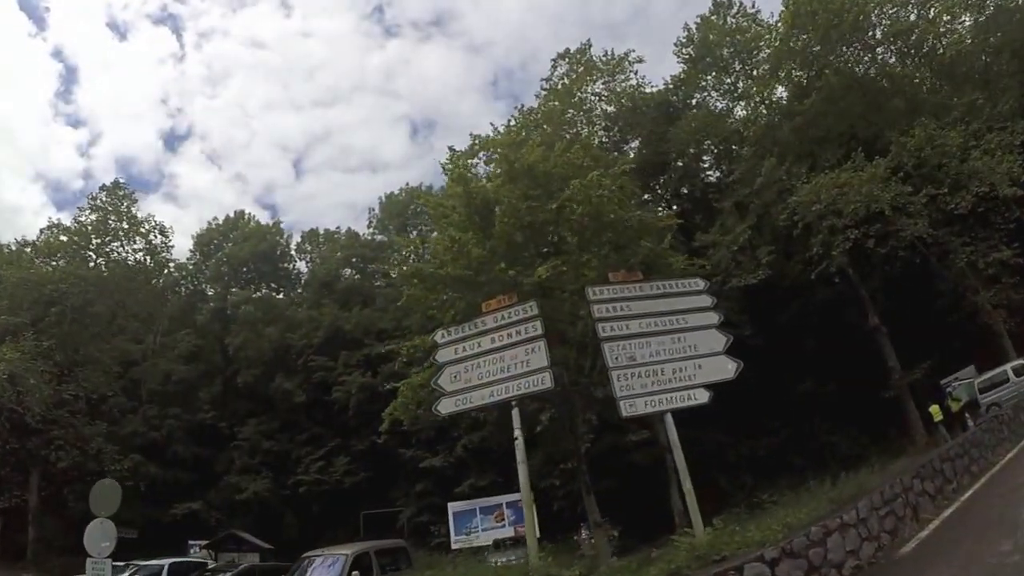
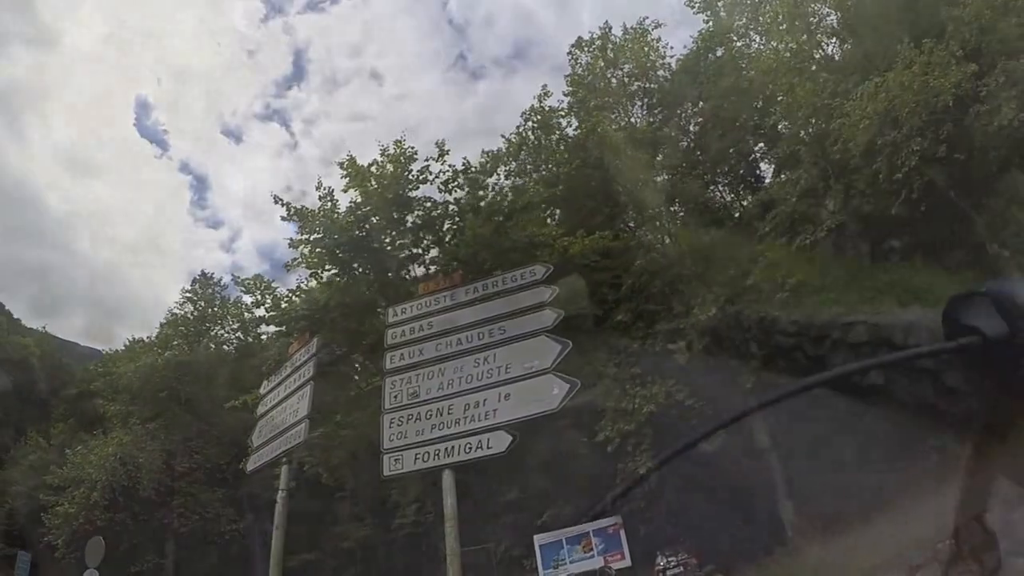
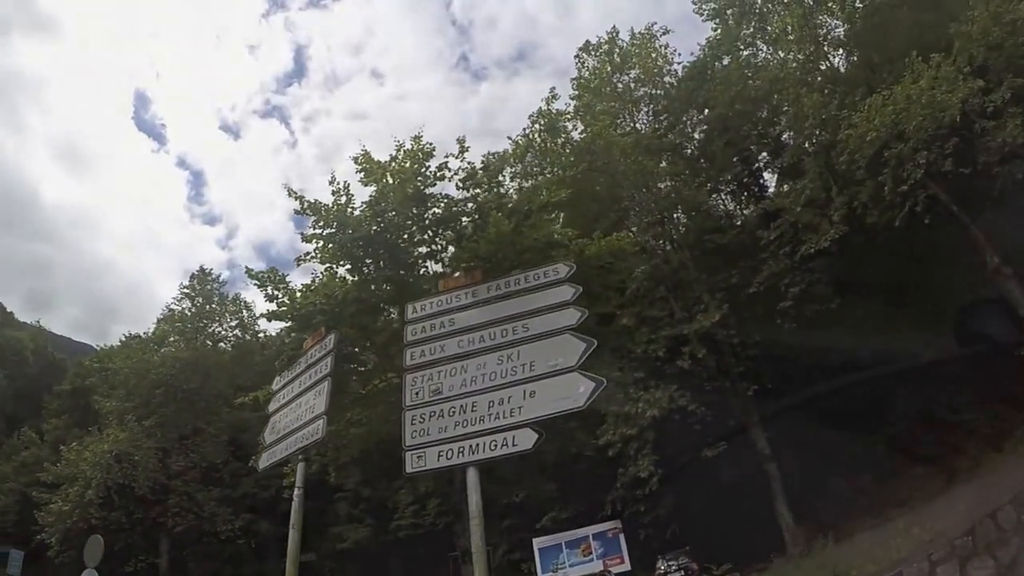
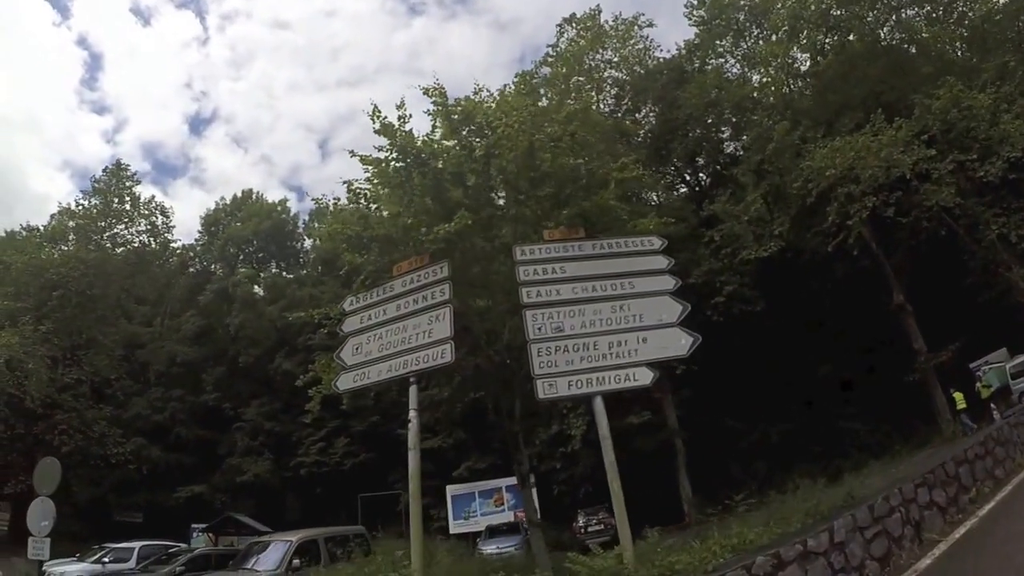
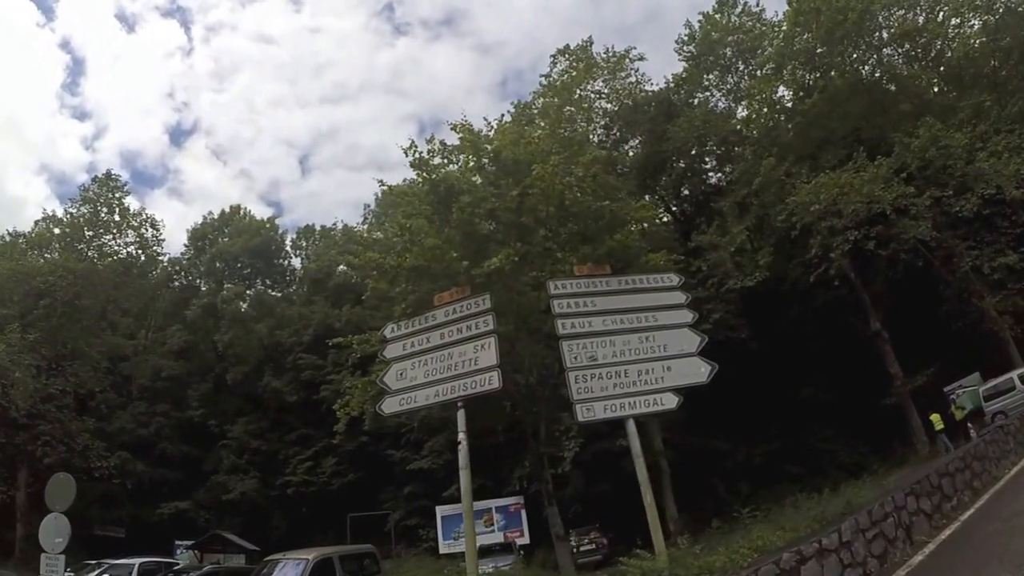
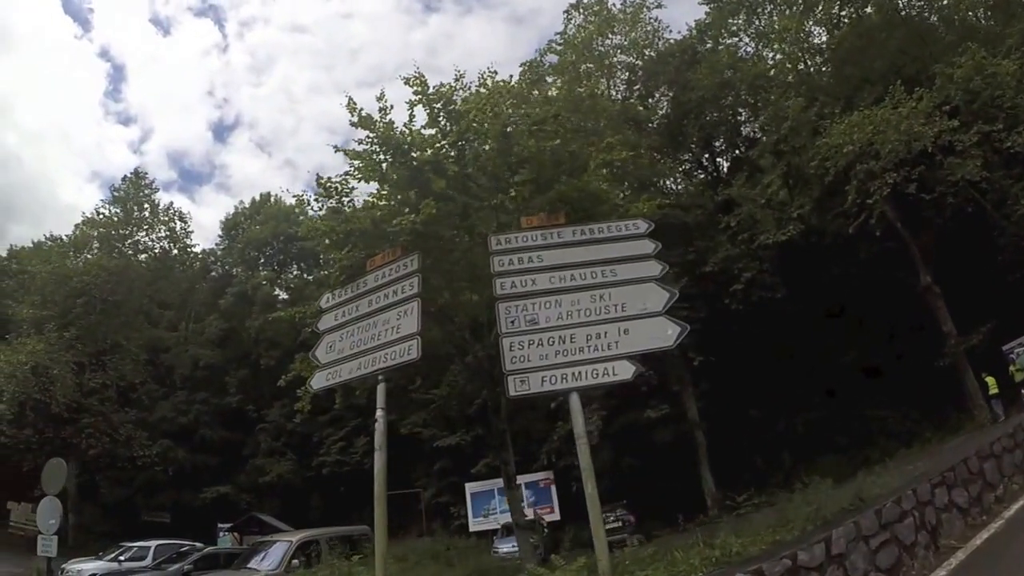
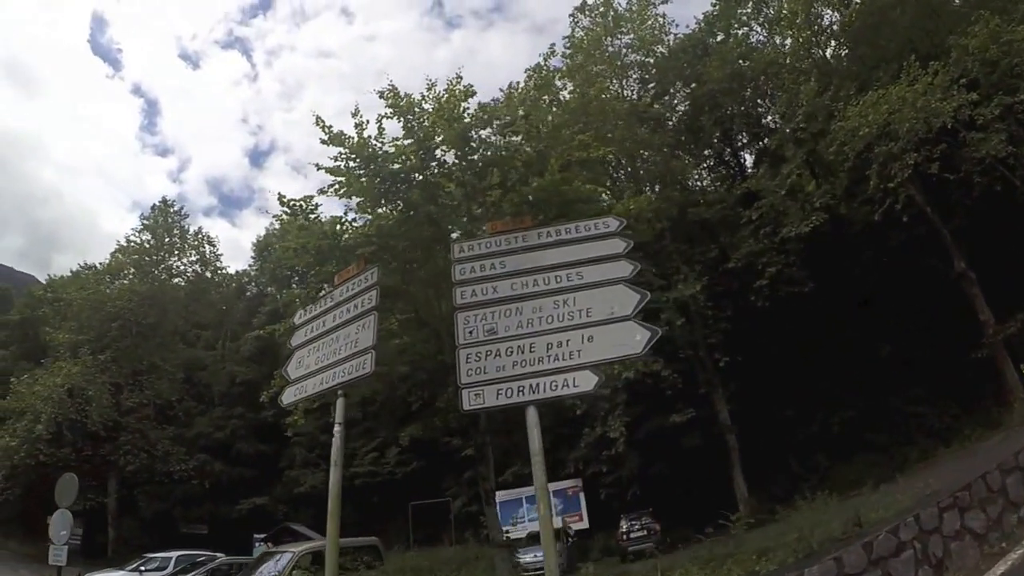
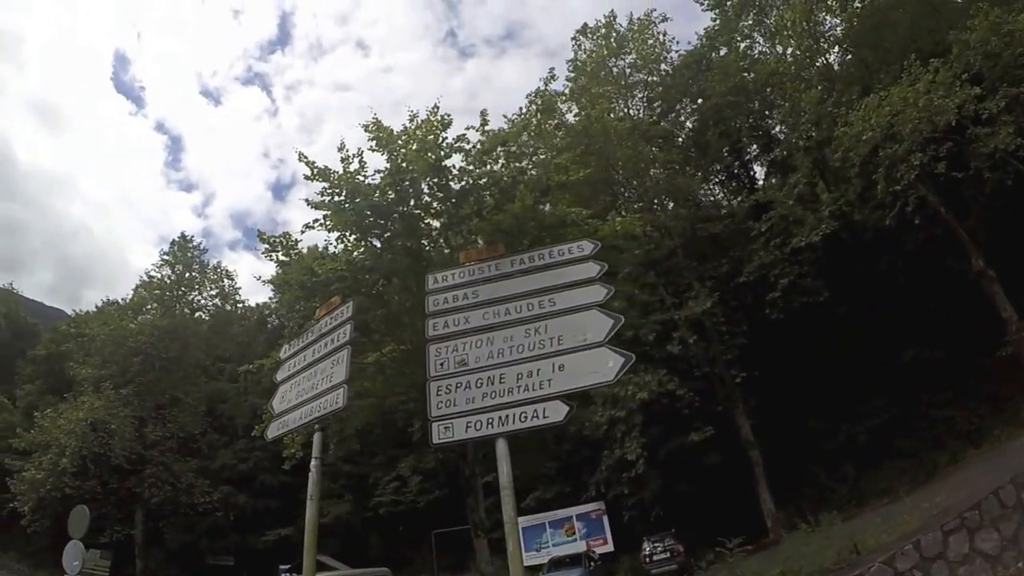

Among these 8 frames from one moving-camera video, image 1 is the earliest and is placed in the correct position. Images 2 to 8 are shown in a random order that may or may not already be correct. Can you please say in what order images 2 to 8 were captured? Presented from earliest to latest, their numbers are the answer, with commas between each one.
5, 4, 6, 7, 8, 3, 2
